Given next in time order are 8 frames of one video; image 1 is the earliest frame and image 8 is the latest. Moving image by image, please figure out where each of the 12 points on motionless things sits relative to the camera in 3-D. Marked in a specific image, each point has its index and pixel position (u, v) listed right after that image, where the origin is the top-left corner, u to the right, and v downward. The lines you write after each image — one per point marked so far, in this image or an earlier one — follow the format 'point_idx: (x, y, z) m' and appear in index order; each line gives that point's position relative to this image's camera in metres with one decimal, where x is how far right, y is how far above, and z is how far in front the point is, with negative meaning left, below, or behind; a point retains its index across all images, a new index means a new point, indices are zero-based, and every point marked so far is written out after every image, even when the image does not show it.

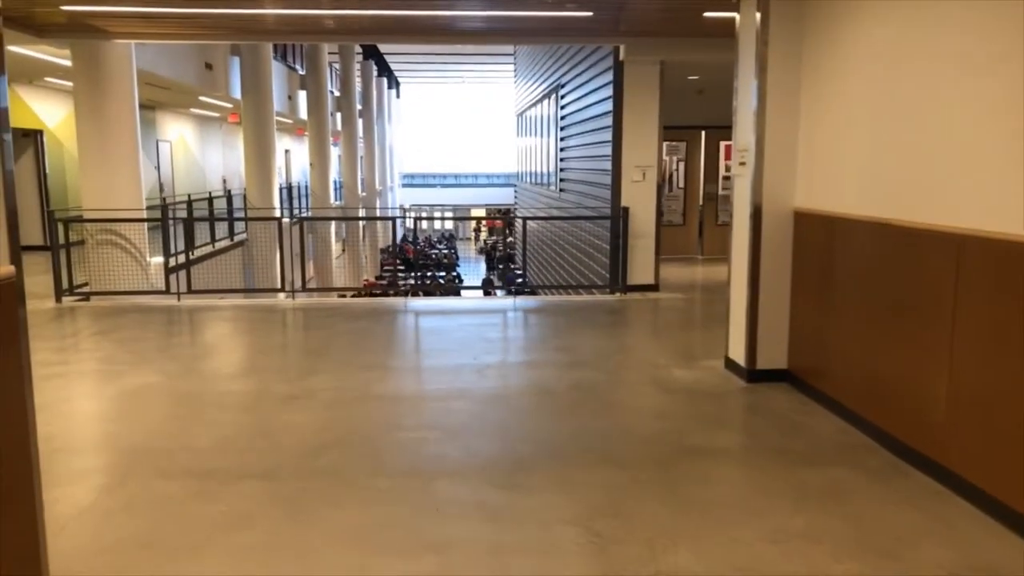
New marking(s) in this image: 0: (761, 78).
0: (+1.5, +1.2, +4.6) m
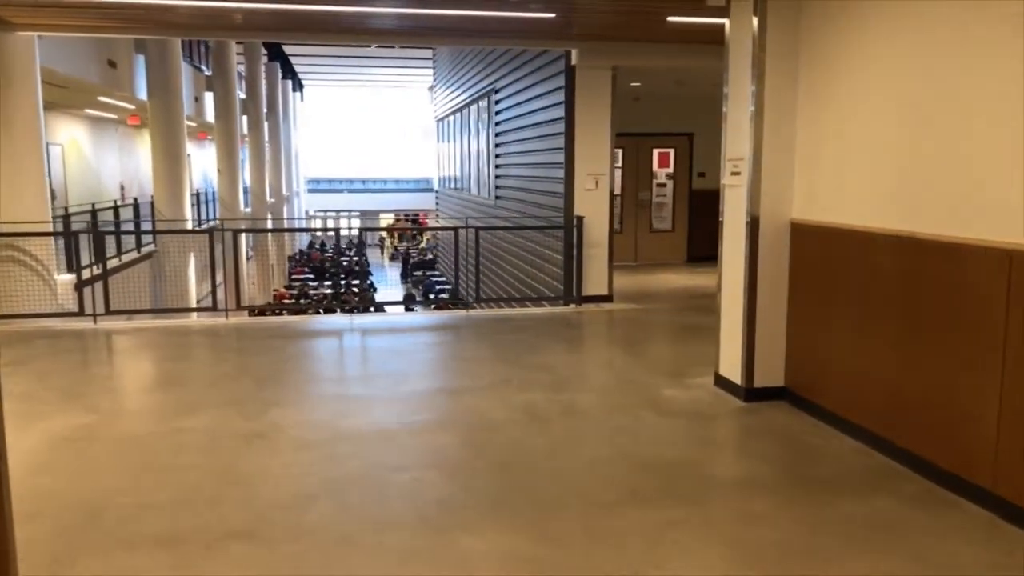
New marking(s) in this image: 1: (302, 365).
0: (+1.4, +1.1, +4.4) m
1: (-1.6, -0.5, +5.9) m
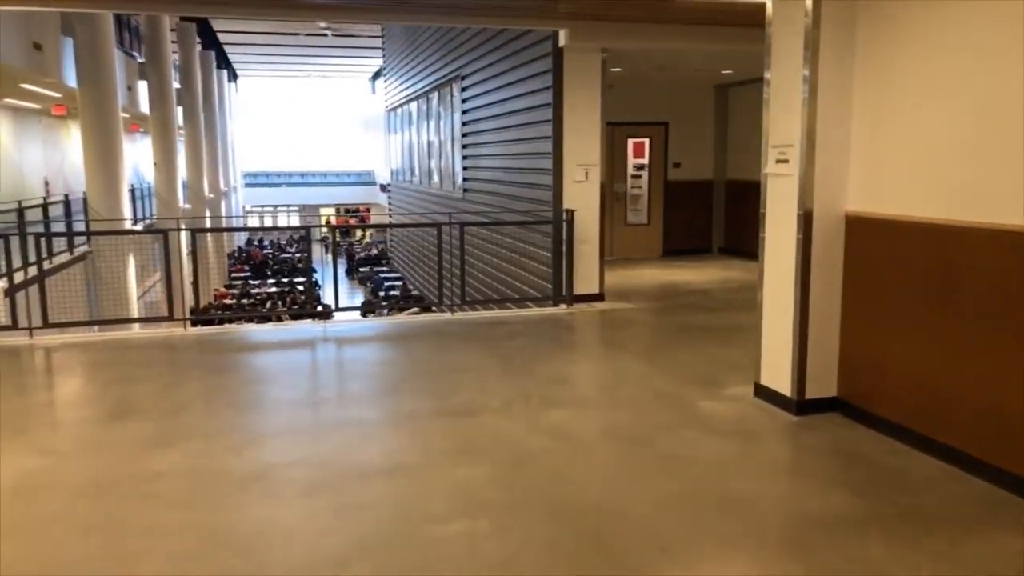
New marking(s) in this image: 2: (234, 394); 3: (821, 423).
0: (+1.5, +1.1, +3.9) m
1: (-1.5, -0.6, +5.2) m
2: (-1.7, -0.7, +4.8) m
3: (+1.6, -0.7, +4.1) m
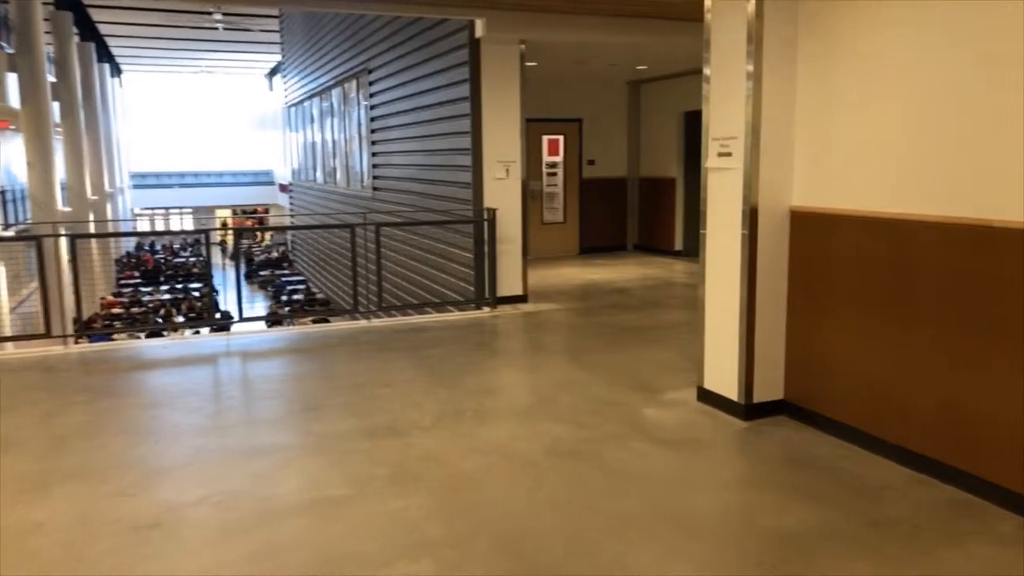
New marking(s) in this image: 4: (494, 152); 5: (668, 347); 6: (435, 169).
0: (+1.2, +1.1, +3.7) m
1: (-2.0, -0.7, +4.7) m
2: (-2.1, -0.7, +4.2) m
3: (+1.3, -0.7, +3.9) m
4: (-0.2, +1.2, +7.0) m
5: (+1.1, -0.4, +5.6) m
6: (-0.8, +1.2, +8.0) m
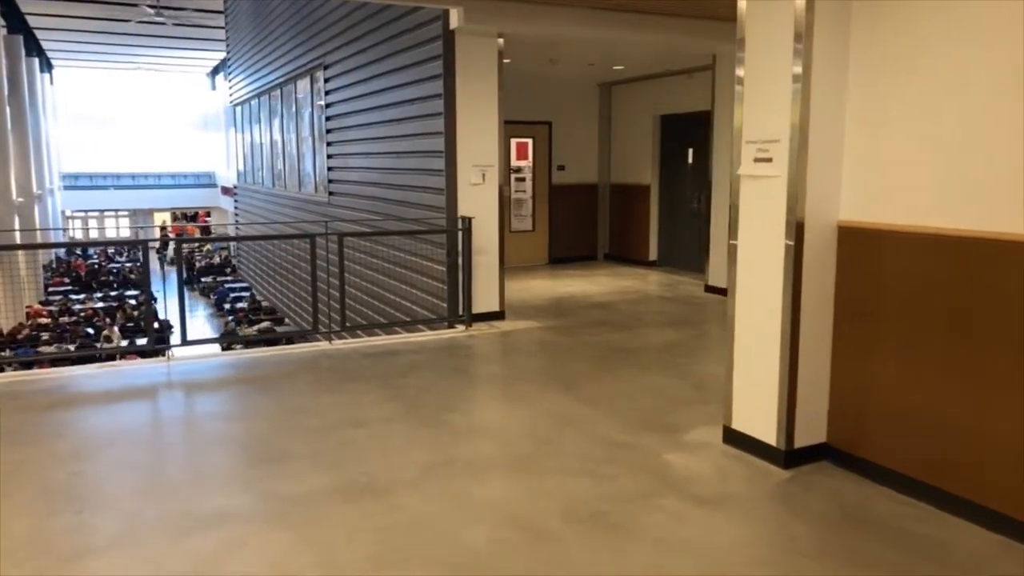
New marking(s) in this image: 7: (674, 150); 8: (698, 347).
0: (+1.2, +1.0, +3.2) m
1: (-2.0, -0.8, +3.9) m
2: (-2.1, -0.8, +3.4) m
3: (+1.3, -0.8, +3.4) m
4: (-0.4, +1.1, +6.4) m
5: (+1.0, -0.6, +5.0) m
6: (-1.0, +1.1, +7.3) m
7: (+2.0, +1.7, +9.6) m
8: (+1.4, -0.4, +5.8) m
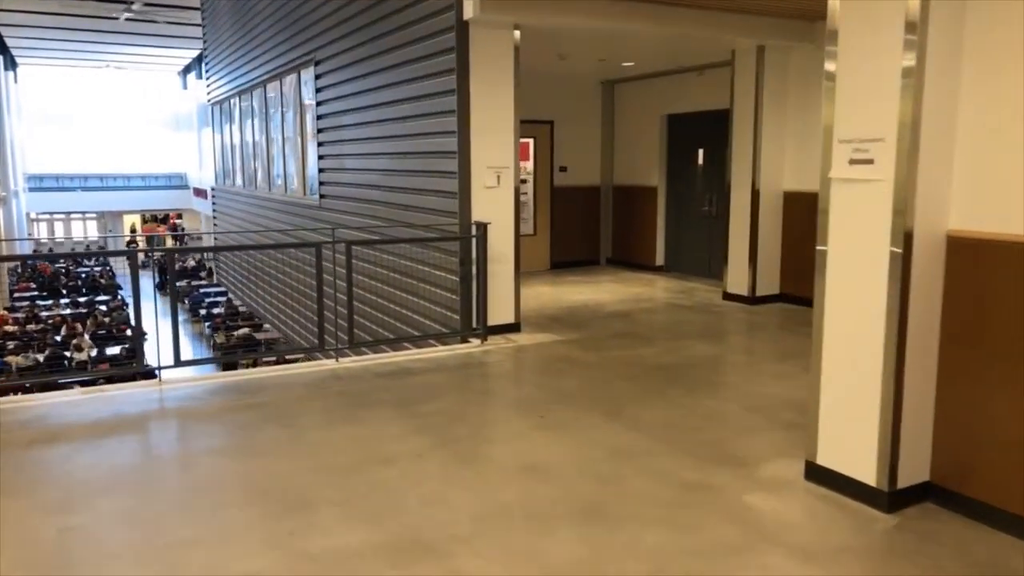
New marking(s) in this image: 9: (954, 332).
0: (+1.4, +0.9, +2.8) m
1: (-1.8, -0.9, +3.4) m
2: (-1.8, -0.9, +2.9) m
3: (+1.6, -0.9, +3.0) m
4: (-0.2, +1.0, +5.9) m
5: (+1.2, -0.6, +4.6) m
6: (-0.9, +1.0, +6.8) m
7: (+2.0, +1.6, +9.2) m
8: (+1.5, -0.5, +5.4) m
9: (+1.7, -0.2, +3.0) m
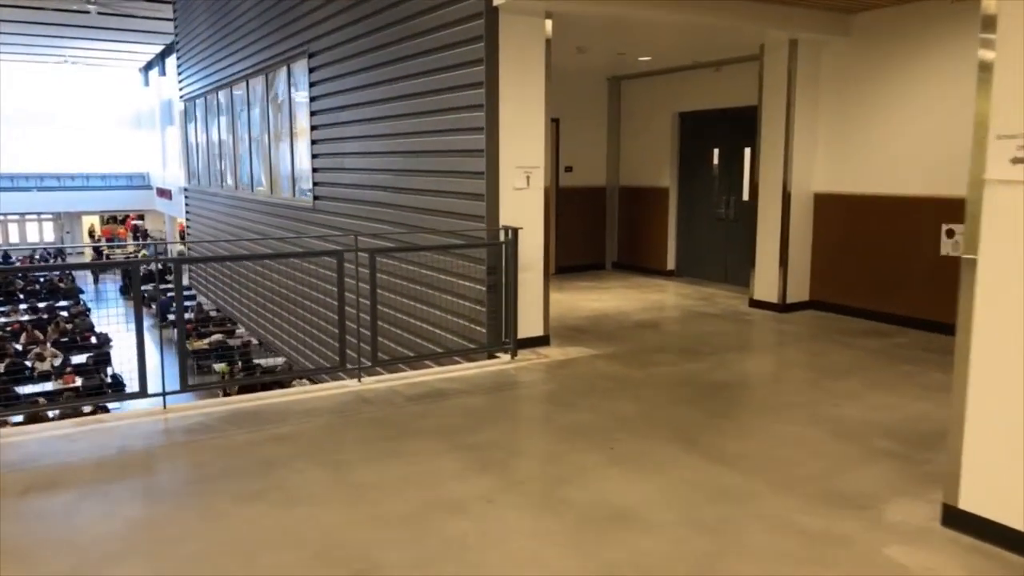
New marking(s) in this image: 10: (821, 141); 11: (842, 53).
0: (+1.8, +0.9, +2.4) m
1: (-1.4, -0.9, +2.8) m
2: (-1.4, -1.0, +2.4) m
3: (+1.9, -1.0, +2.6) m
4: (0.0, +0.9, +5.4) m
5: (+1.5, -0.7, +4.2) m
6: (-0.7, +0.9, +6.3) m
7: (+2.1, +1.6, +8.8) m
8: (+1.8, -0.6, +5.0) m
9: (+2.1, -0.2, +2.6) m
10: (+2.8, +1.3, +7.1) m
11: (+2.9, +2.1, +6.9) m
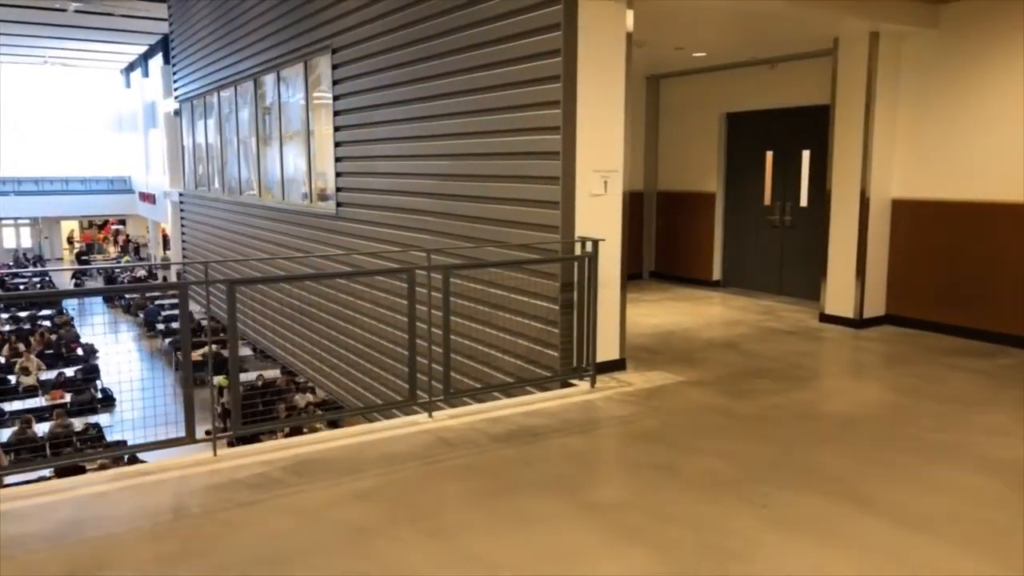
0: (+2.4, +0.8, +1.8) m
1: (-0.9, -1.1, +2.2) m
2: (-0.9, -1.1, +1.7) m
3: (+2.5, -1.1, +2.0) m
4: (+0.5, +0.8, +4.8) m
5: (+2.0, -0.8, +3.6) m
6: (-0.2, +0.8, +5.6) m
7: (+2.5, +1.4, +8.3) m
8: (+2.3, -0.7, +4.4) m
9: (+2.6, -0.3, +2.1) m
10: (+3.2, +1.2, +6.6) m
11: (+3.3, +1.9, +6.3) m
